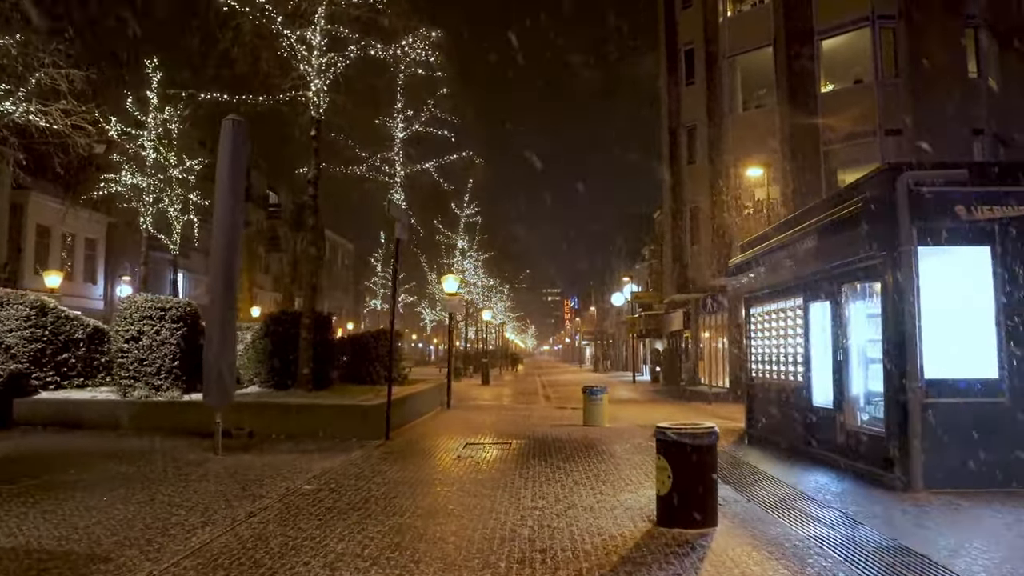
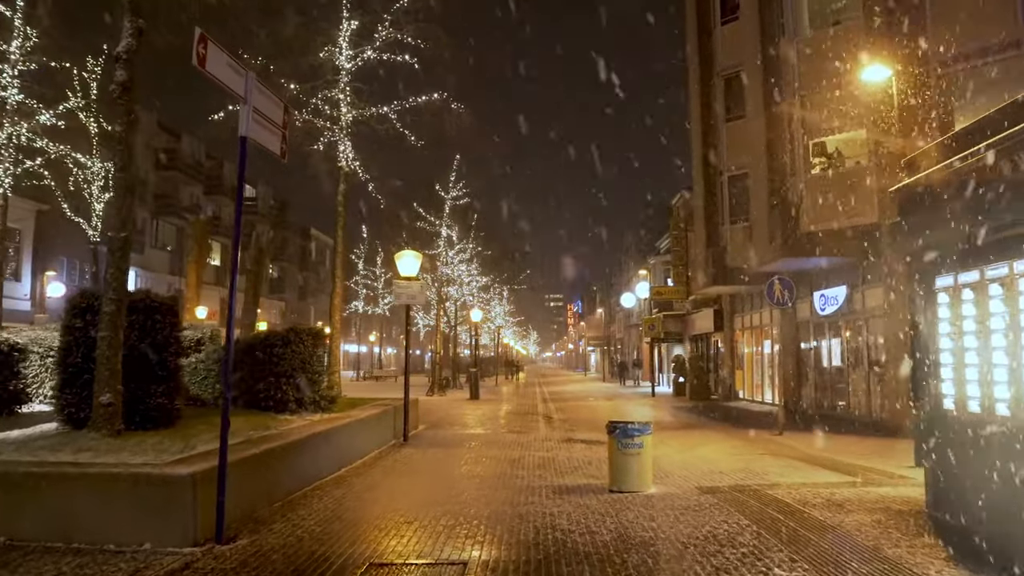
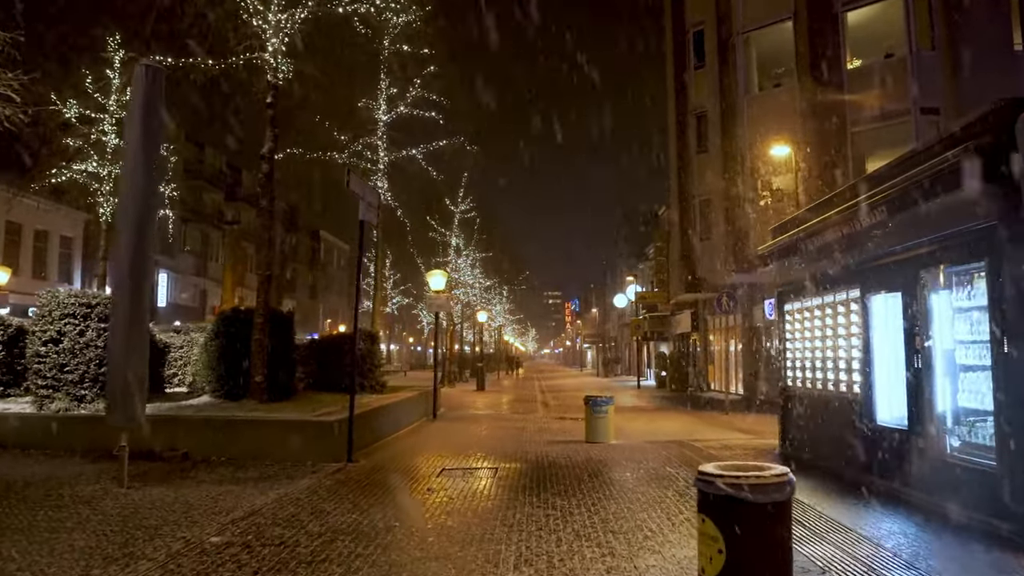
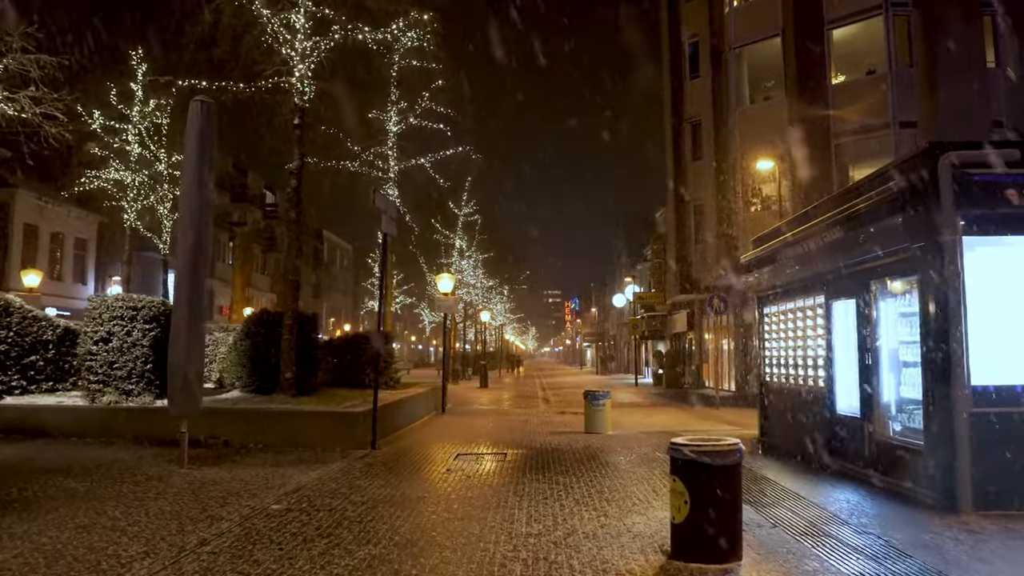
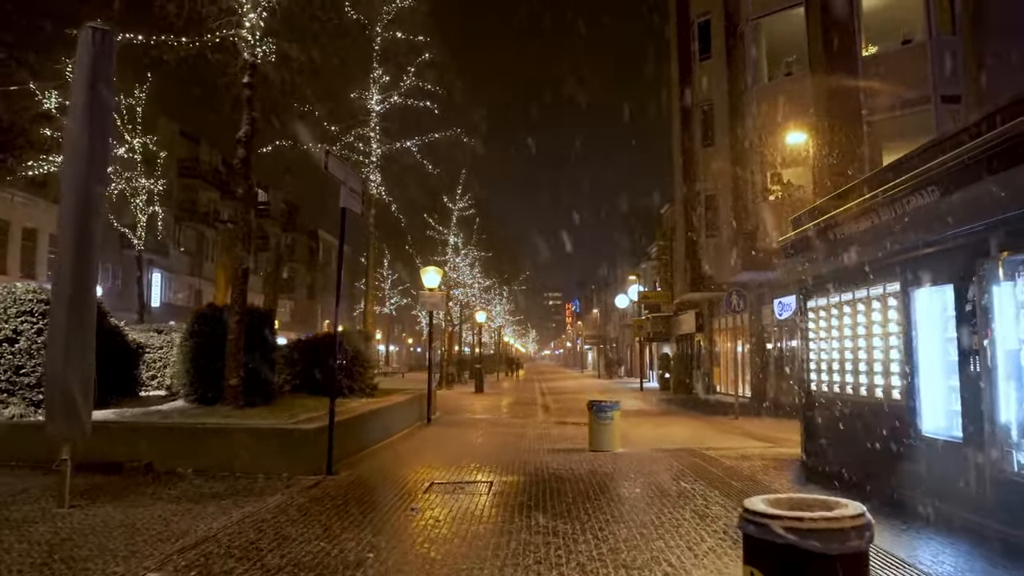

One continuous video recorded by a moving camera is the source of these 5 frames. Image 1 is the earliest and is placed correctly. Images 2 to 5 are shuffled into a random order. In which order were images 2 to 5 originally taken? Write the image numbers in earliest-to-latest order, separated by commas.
4, 3, 5, 2
